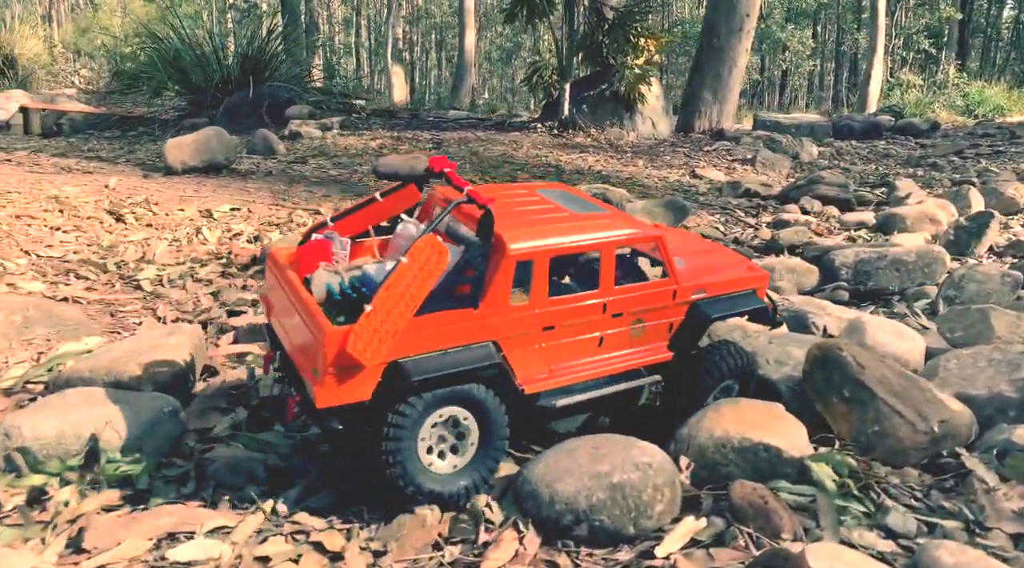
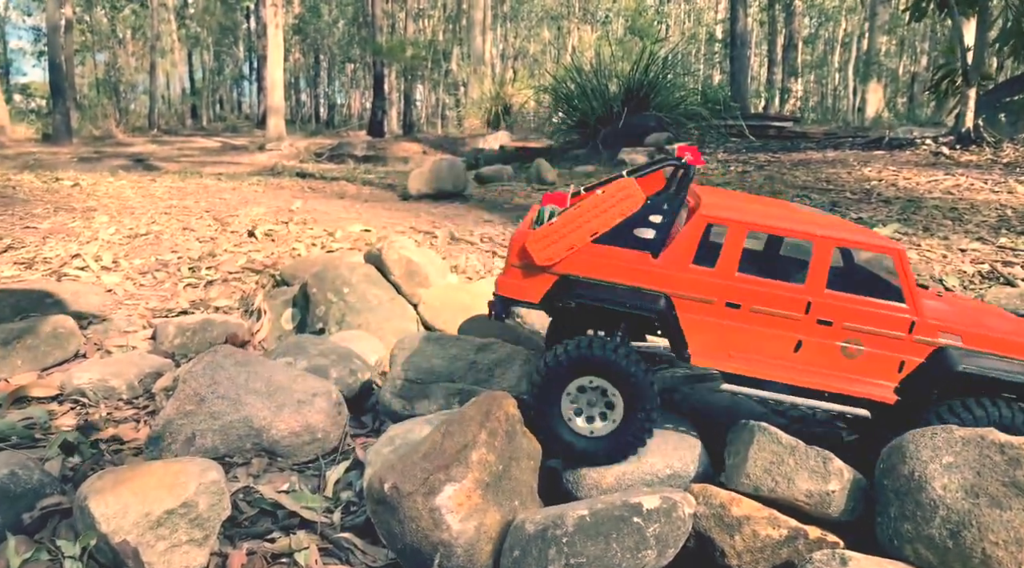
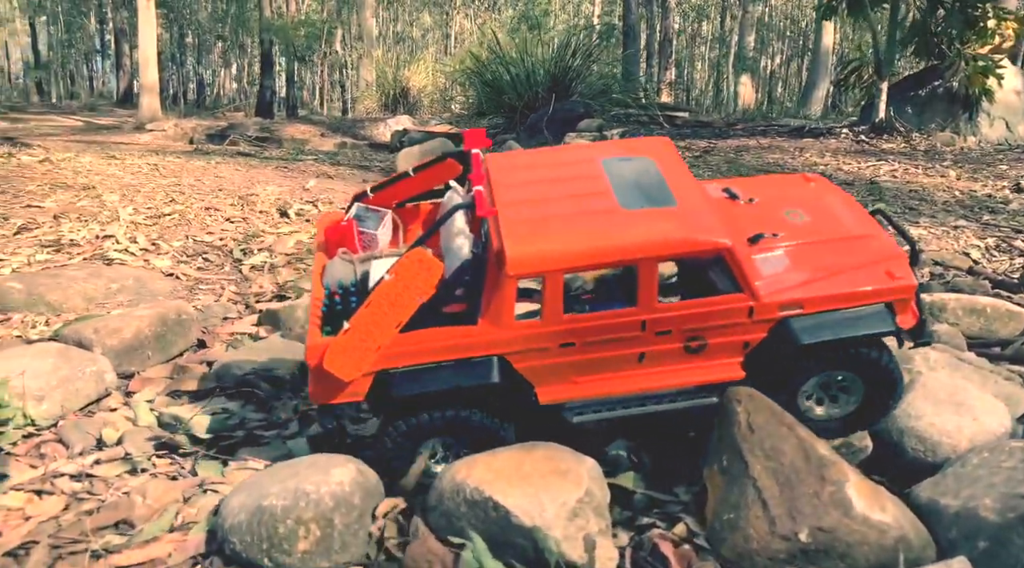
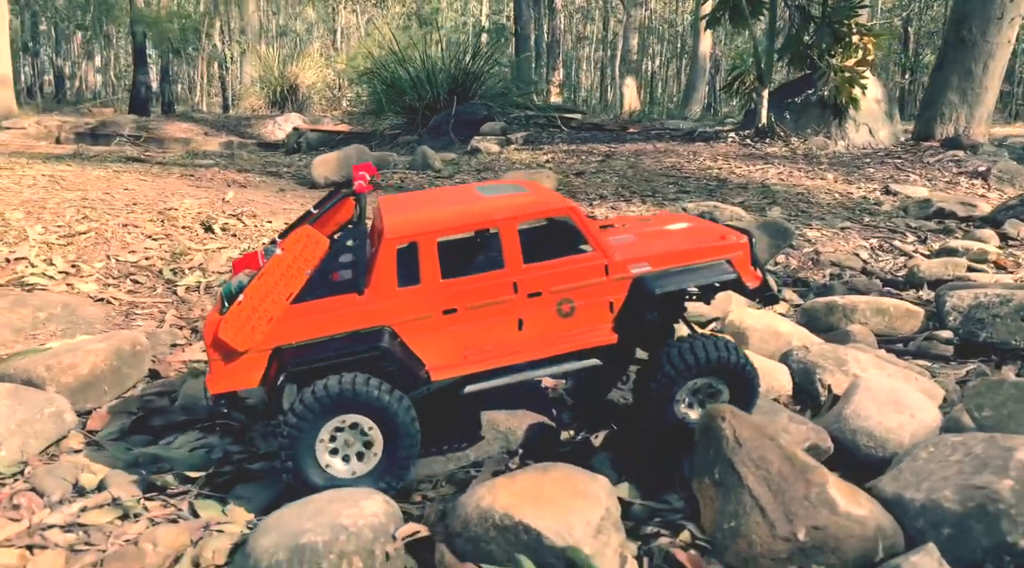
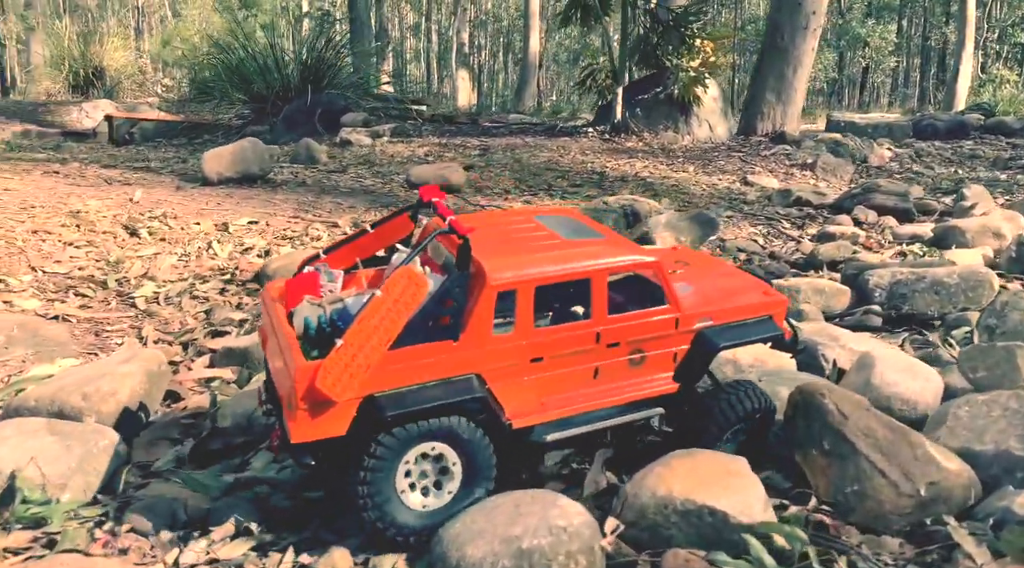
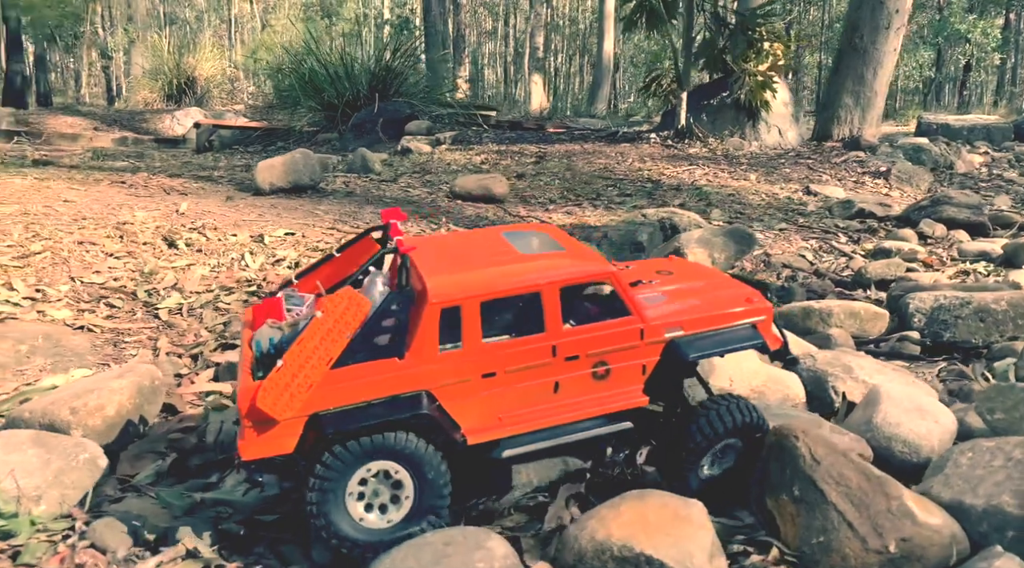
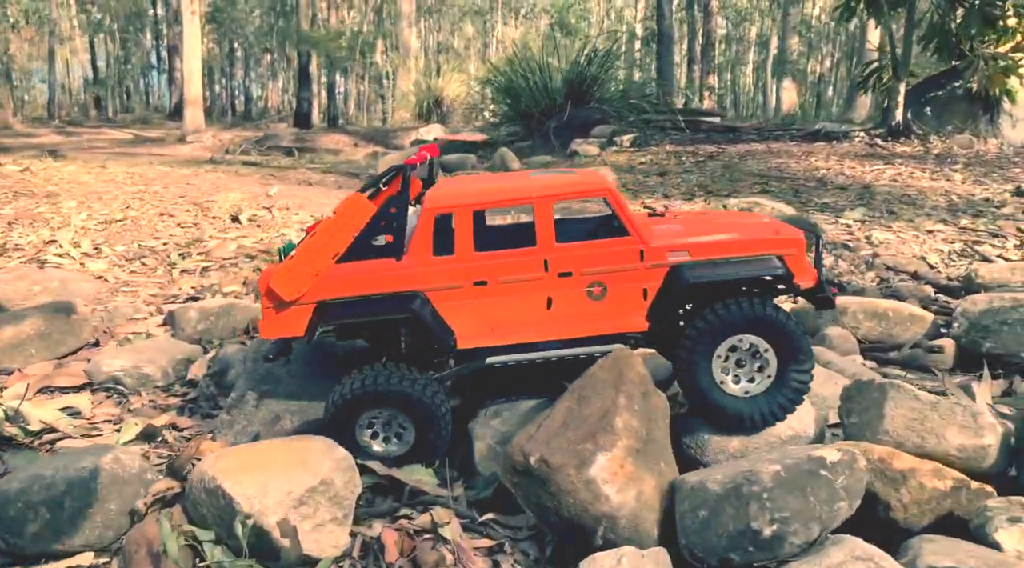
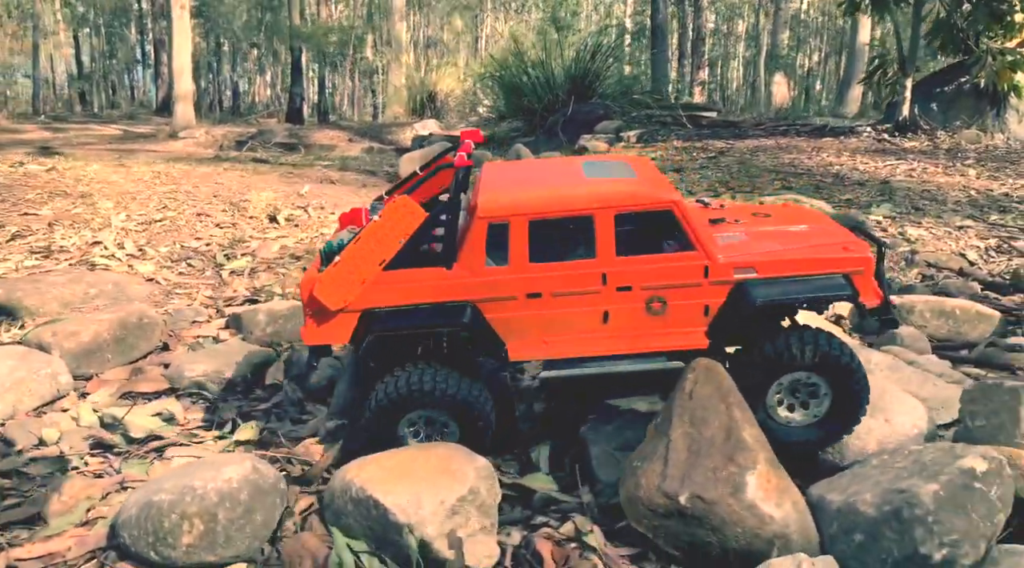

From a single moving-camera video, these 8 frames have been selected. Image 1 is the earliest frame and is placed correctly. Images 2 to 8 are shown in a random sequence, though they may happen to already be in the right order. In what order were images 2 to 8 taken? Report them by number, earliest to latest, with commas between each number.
5, 6, 4, 3, 8, 7, 2
